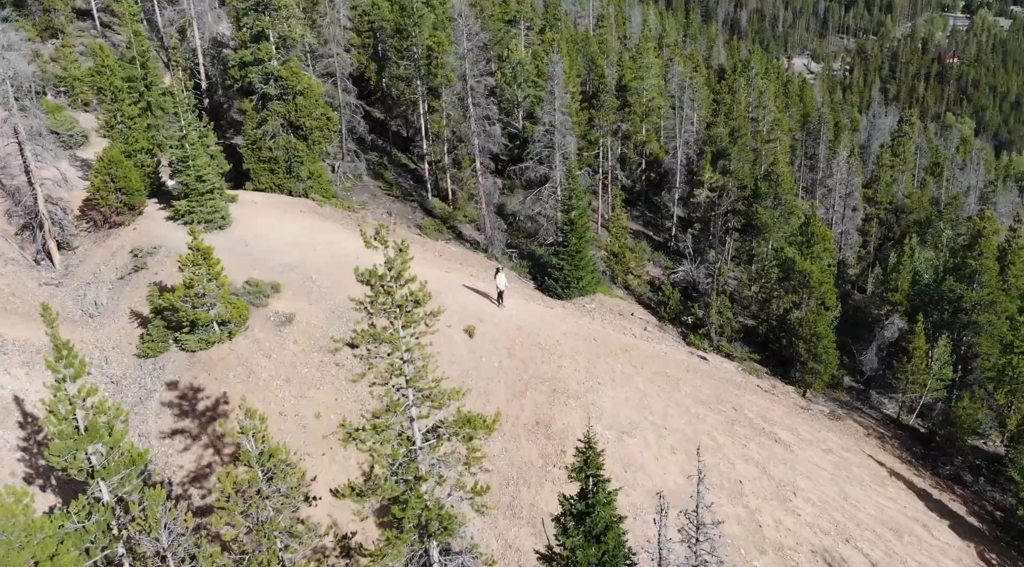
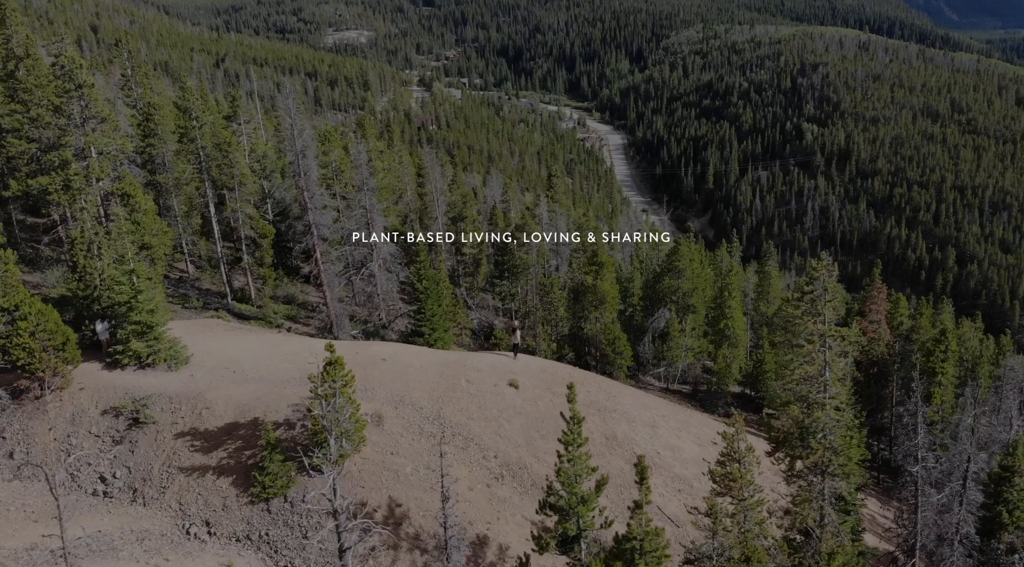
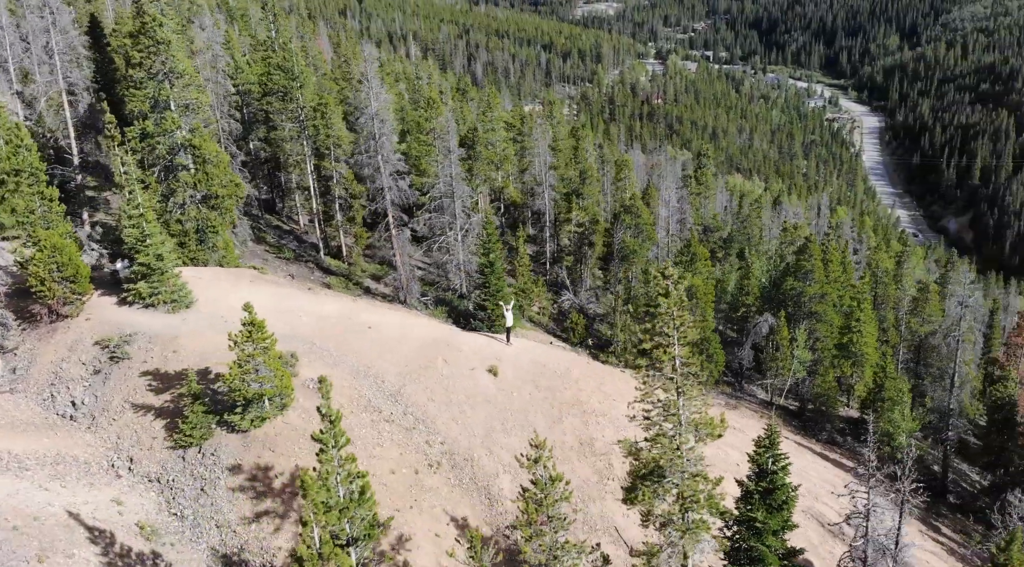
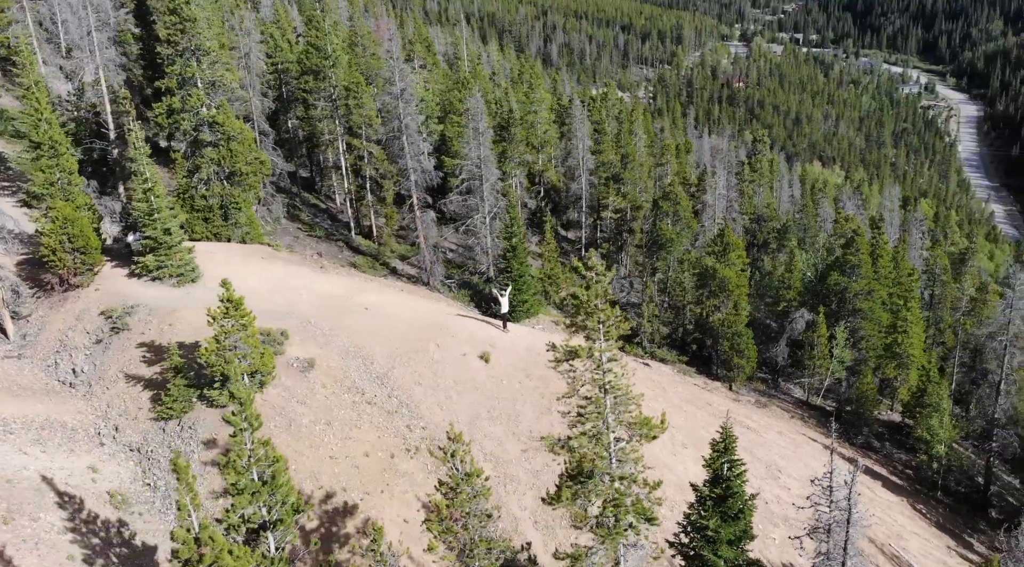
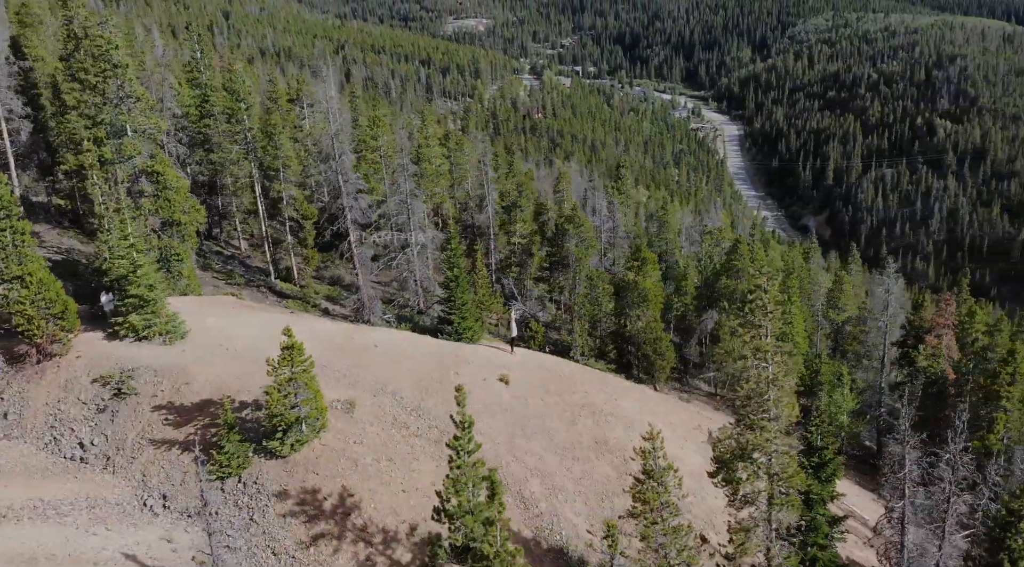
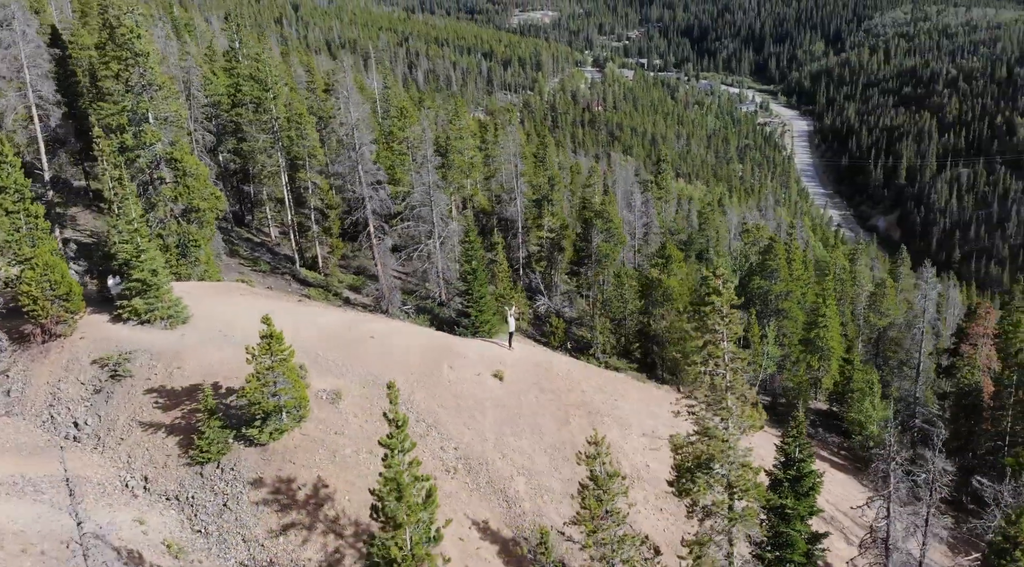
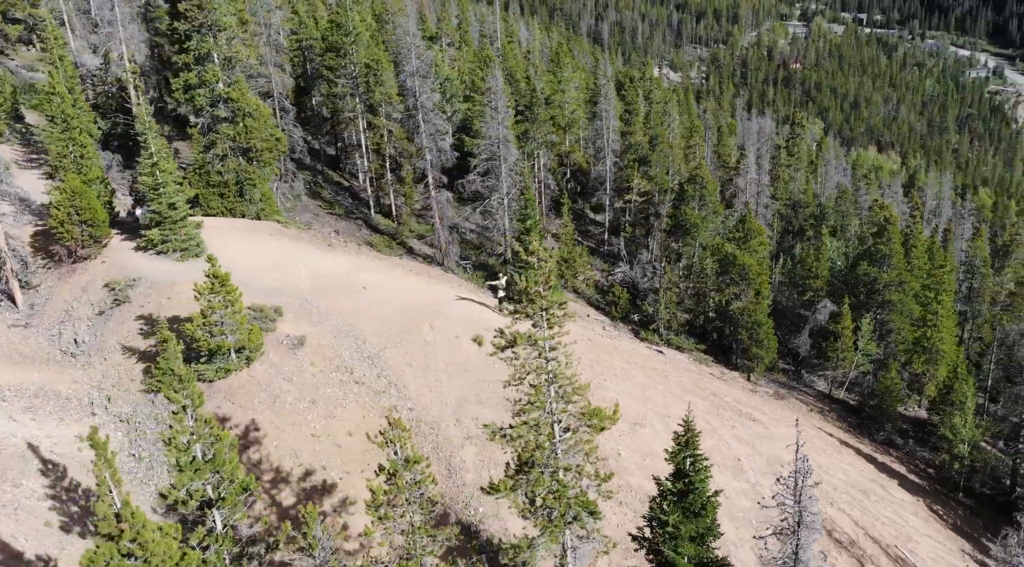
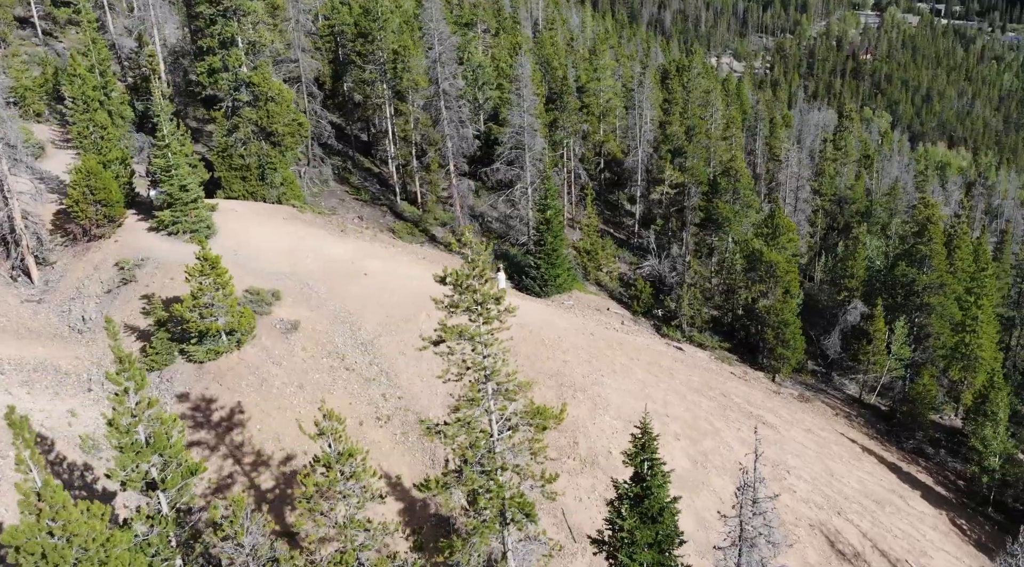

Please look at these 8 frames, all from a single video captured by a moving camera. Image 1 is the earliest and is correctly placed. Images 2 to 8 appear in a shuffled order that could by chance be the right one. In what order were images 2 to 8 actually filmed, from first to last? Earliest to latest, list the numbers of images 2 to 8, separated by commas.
8, 7, 4, 3, 6, 5, 2
